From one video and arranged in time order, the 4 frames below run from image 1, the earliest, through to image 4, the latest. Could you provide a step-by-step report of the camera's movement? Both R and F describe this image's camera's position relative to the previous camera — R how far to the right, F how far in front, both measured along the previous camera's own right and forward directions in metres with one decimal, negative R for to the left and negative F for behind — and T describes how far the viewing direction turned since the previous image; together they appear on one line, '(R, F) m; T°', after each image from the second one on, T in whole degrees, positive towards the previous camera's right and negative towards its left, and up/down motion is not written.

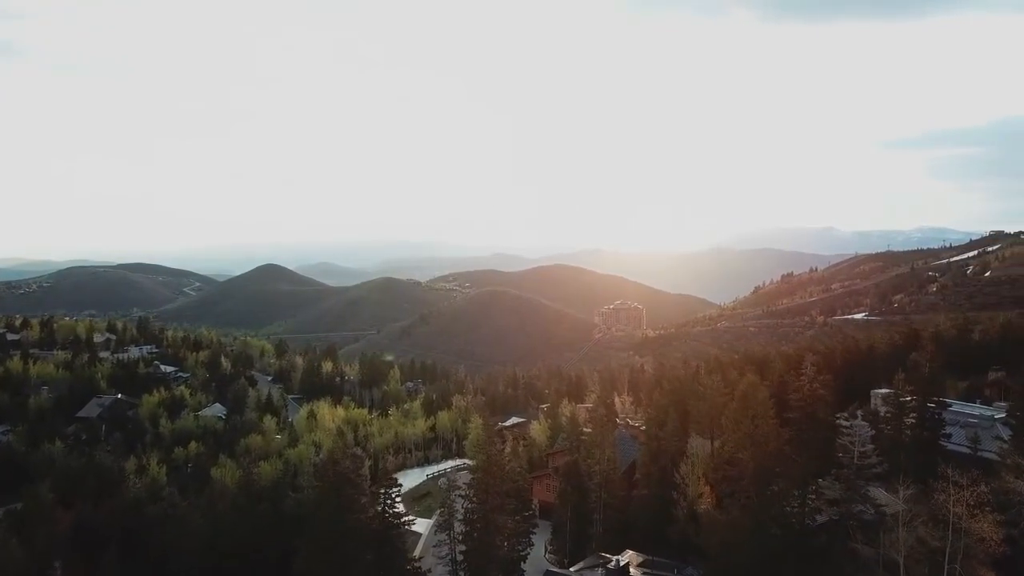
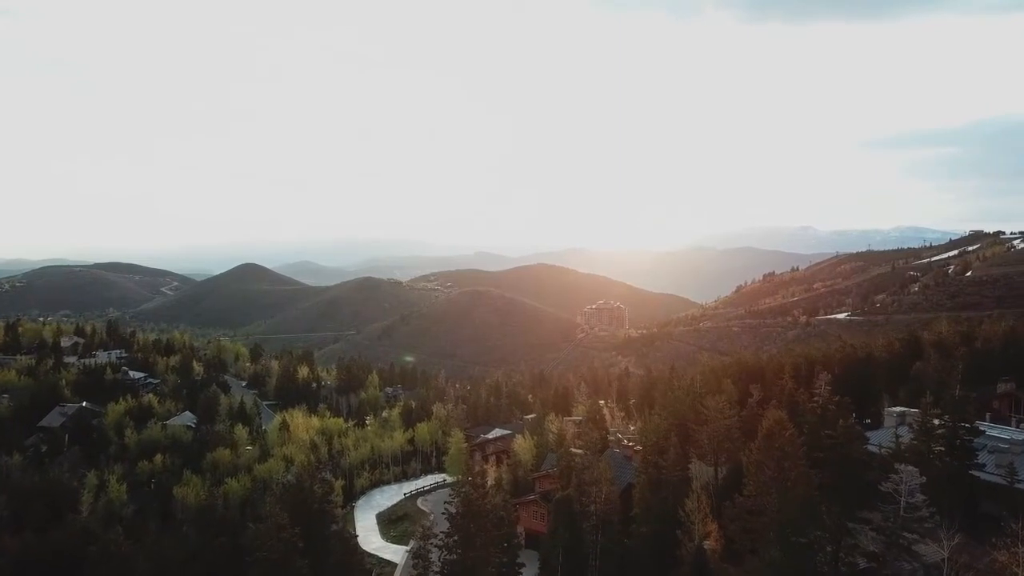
(0.0, +1.9) m; +2°
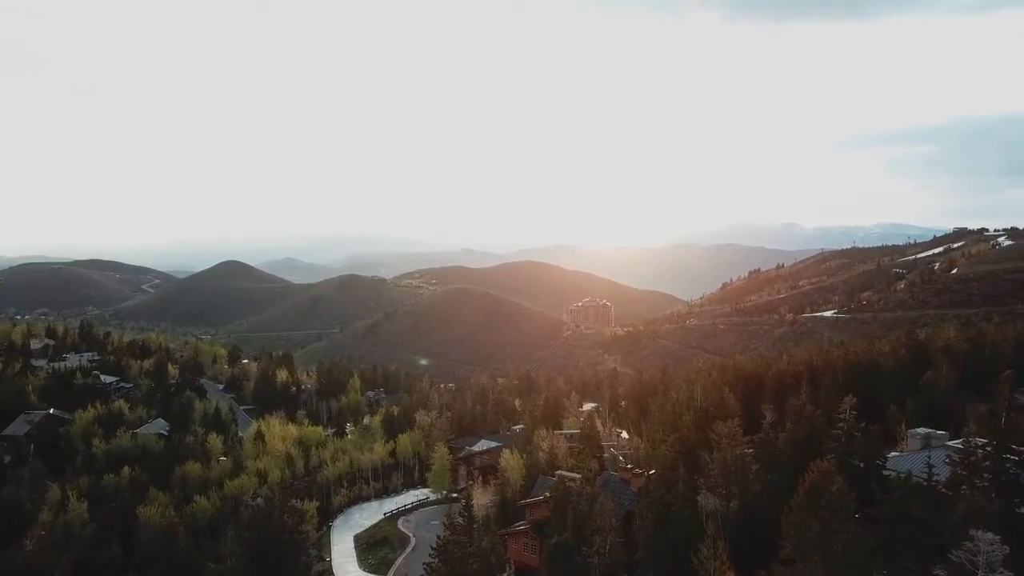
(-0.1, +1.9) m; +1°
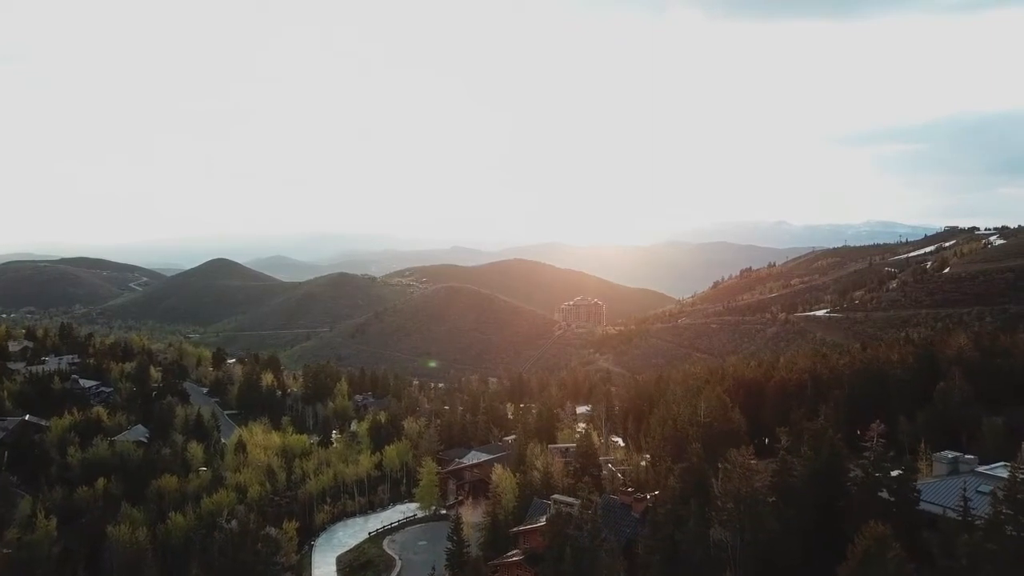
(0.0, +1.5) m; +1°
